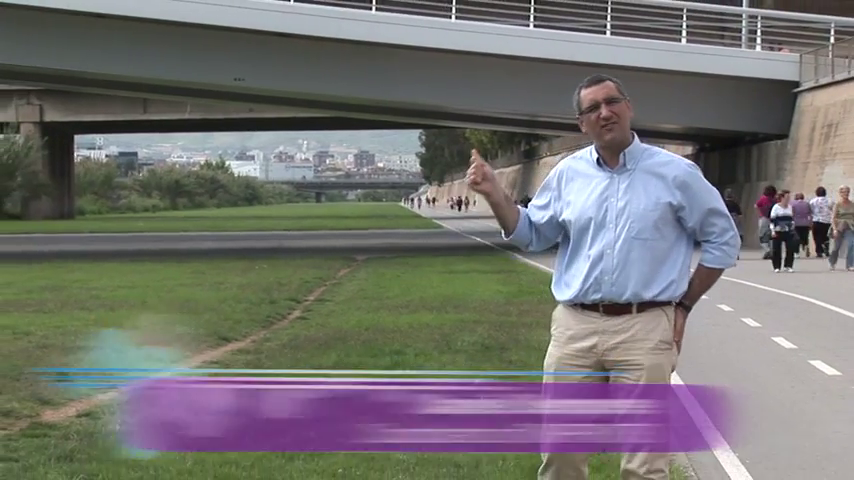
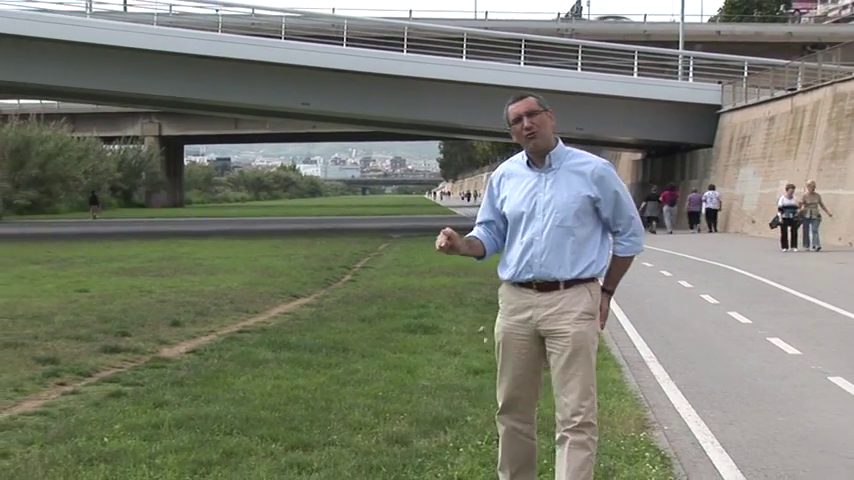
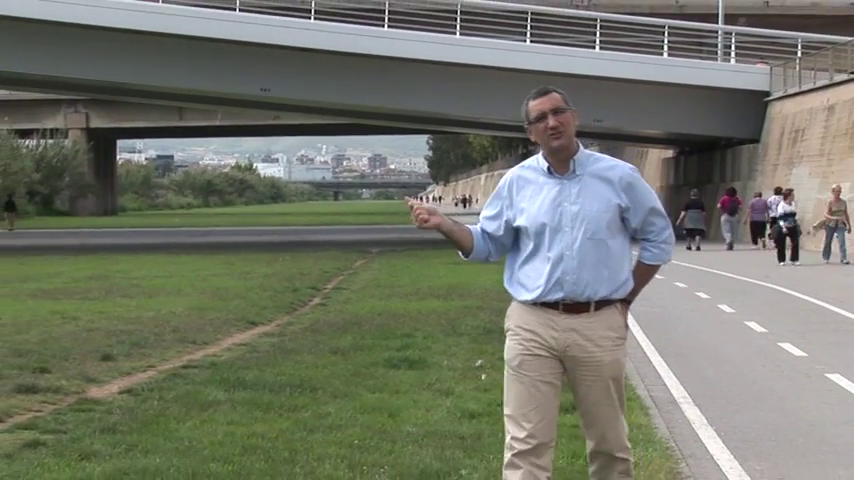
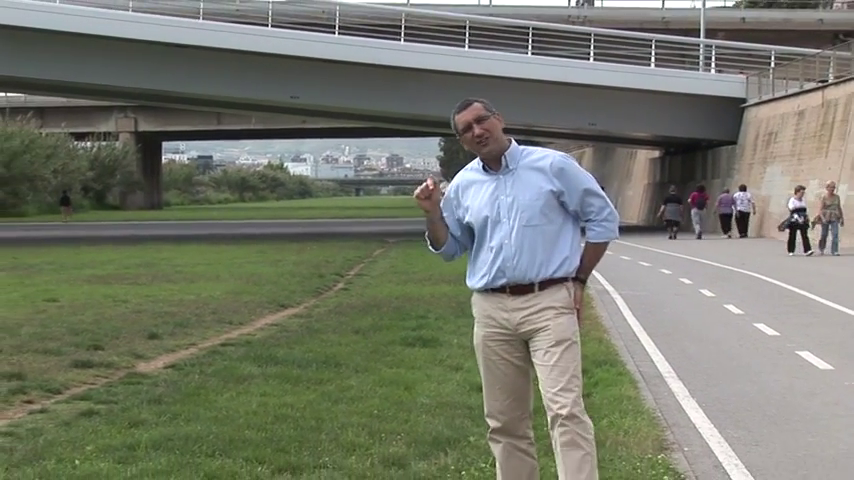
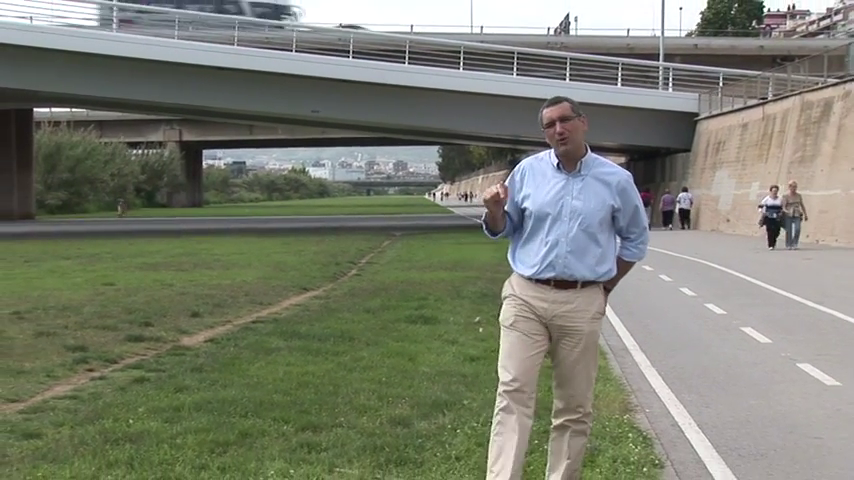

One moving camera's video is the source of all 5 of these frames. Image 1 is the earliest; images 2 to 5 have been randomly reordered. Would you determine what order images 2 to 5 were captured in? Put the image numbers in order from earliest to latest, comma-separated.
3, 4, 2, 5
